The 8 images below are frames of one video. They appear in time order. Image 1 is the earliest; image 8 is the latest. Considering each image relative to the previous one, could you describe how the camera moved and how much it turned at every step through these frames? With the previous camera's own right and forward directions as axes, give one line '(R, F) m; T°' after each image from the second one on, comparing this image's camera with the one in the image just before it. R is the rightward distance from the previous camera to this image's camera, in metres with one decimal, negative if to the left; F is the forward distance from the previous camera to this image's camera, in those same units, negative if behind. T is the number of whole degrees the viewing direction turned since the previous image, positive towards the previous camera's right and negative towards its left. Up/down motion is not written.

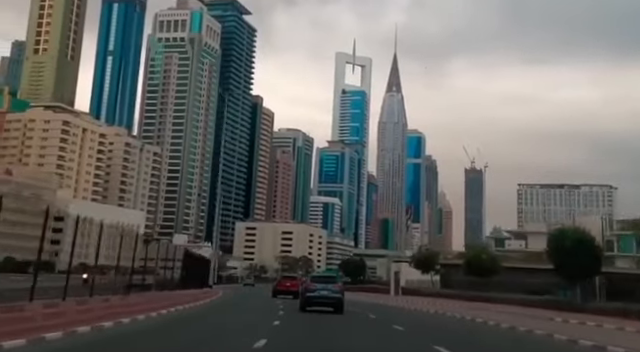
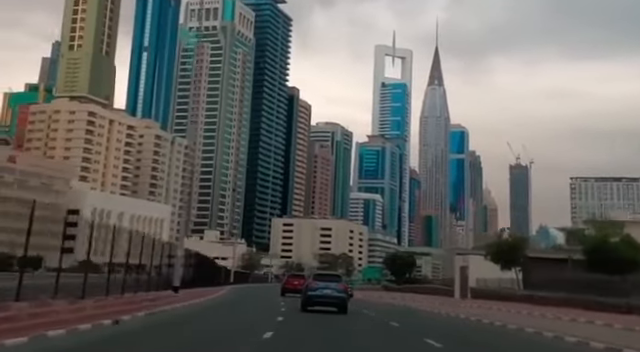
(0.0, +10.0) m; -3°
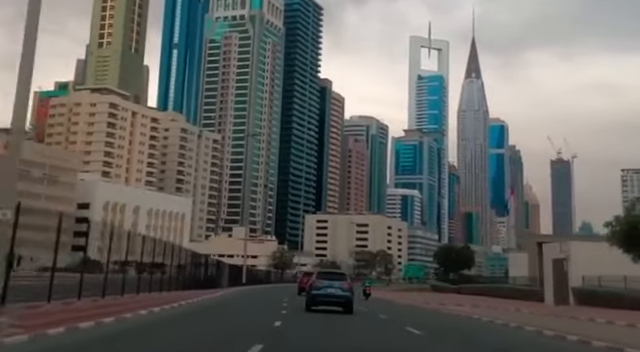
(0.0, +9.0) m; -3°
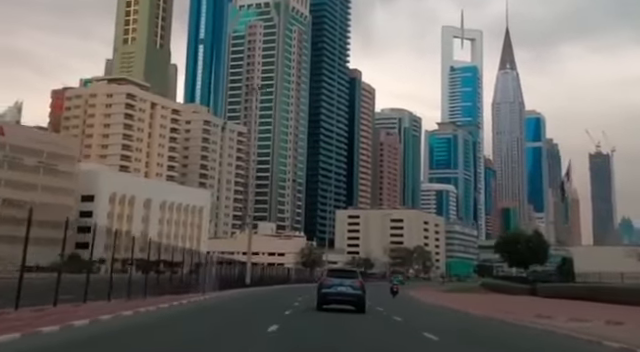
(+0.1, +8.6) m; -3°
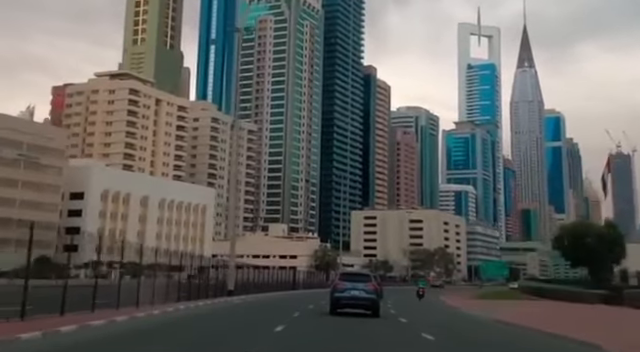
(+0.2, +6.8) m; -1°
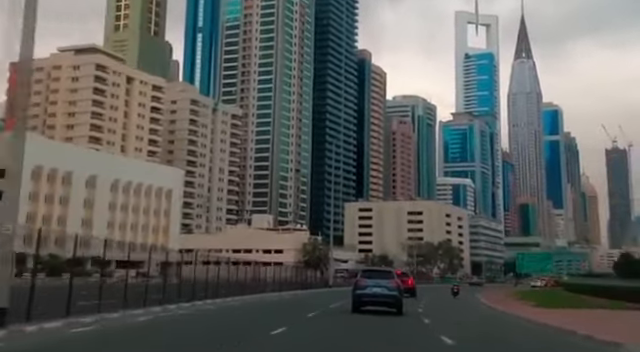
(+0.5, +11.8) m; +1°
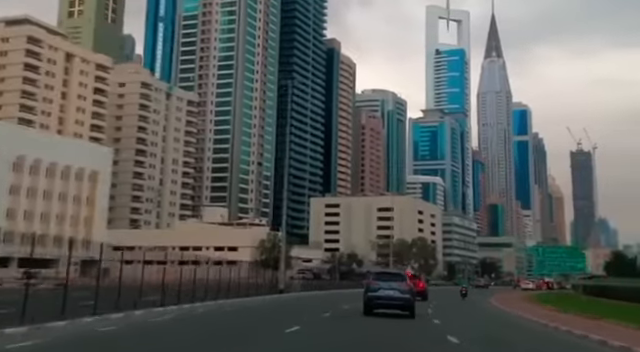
(+0.7, +10.1) m; +3°
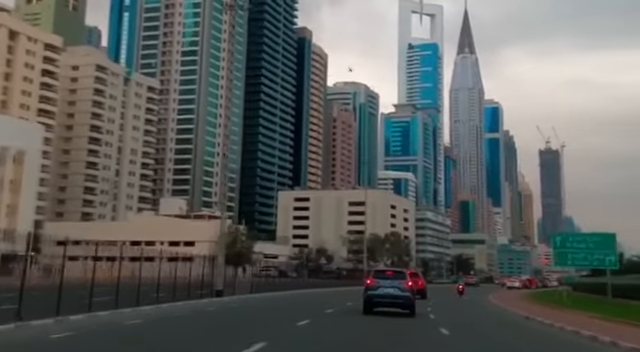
(+0.4, +6.2) m; +2°
